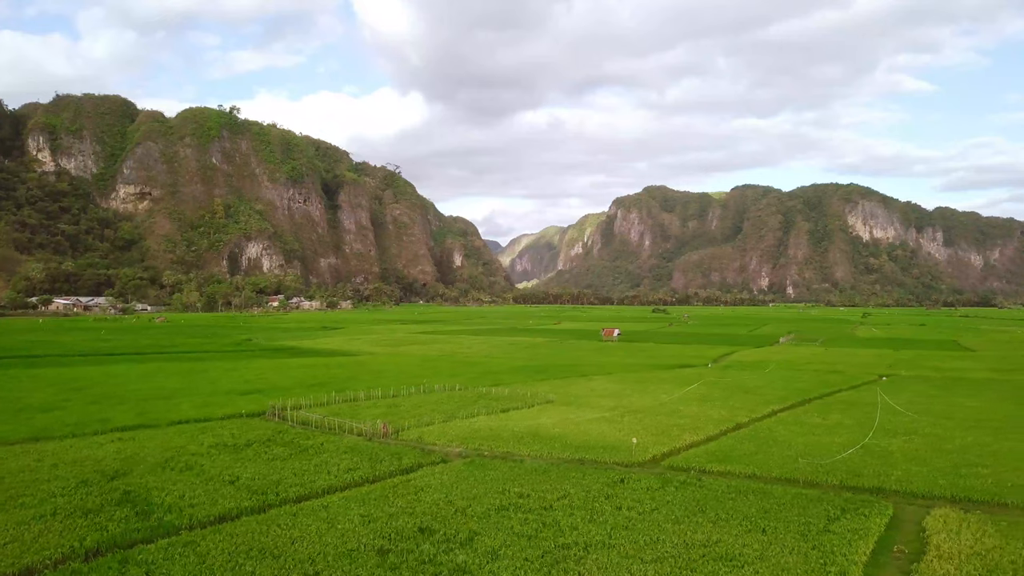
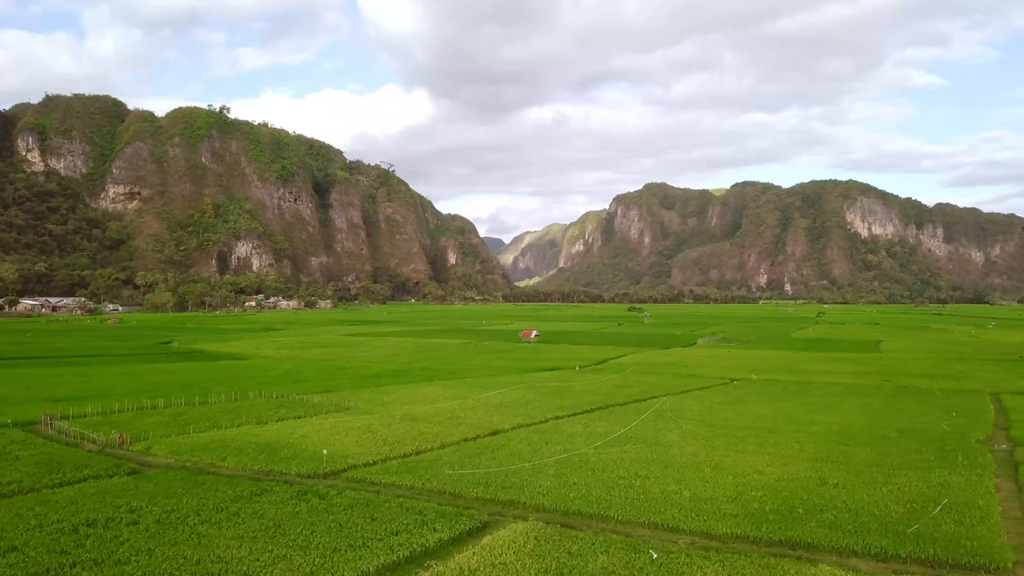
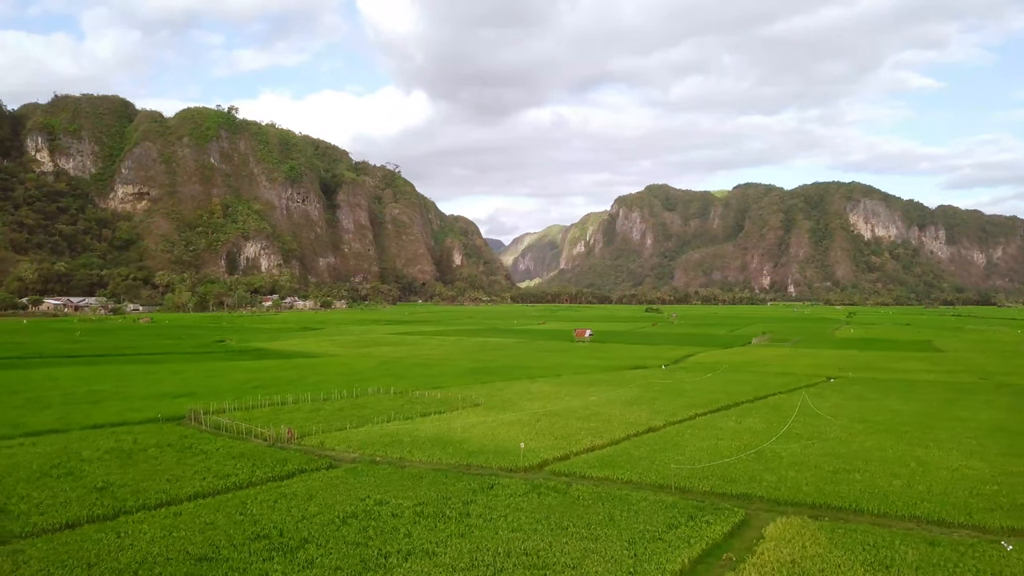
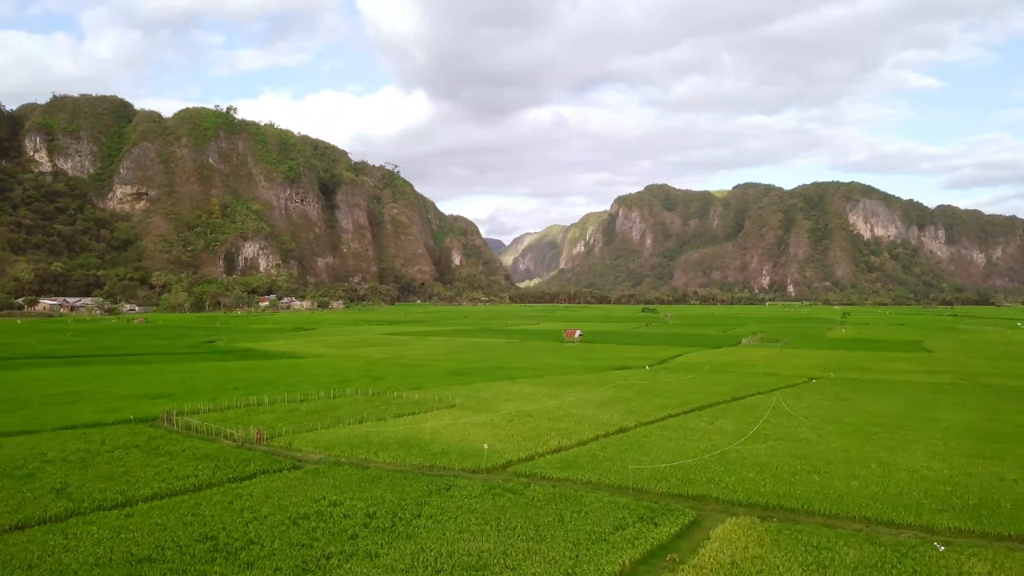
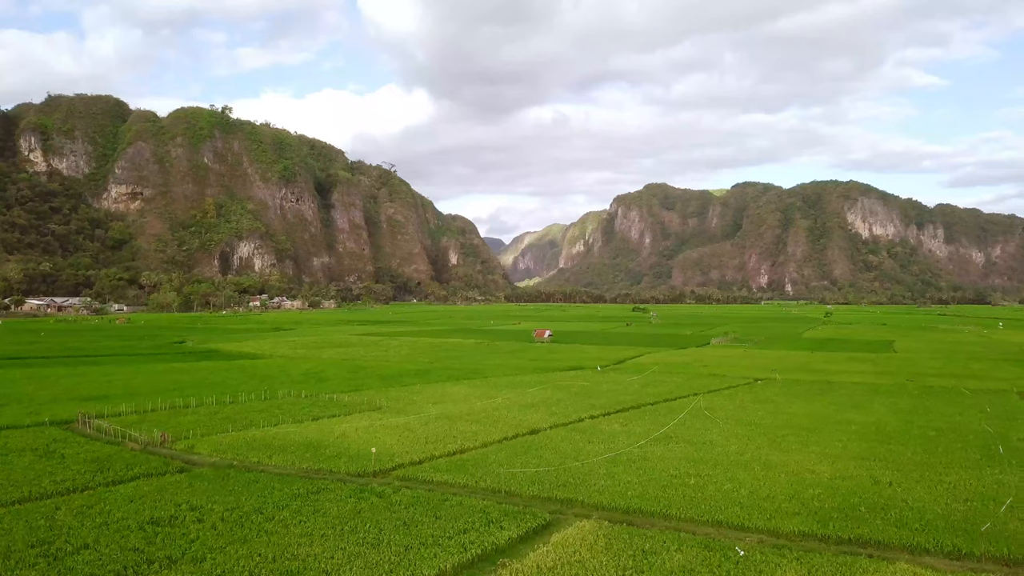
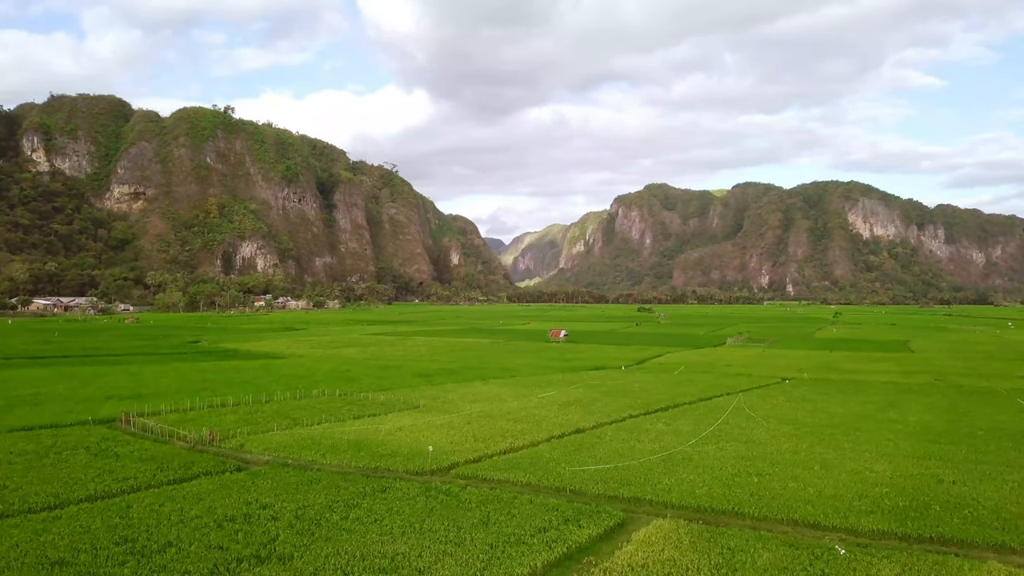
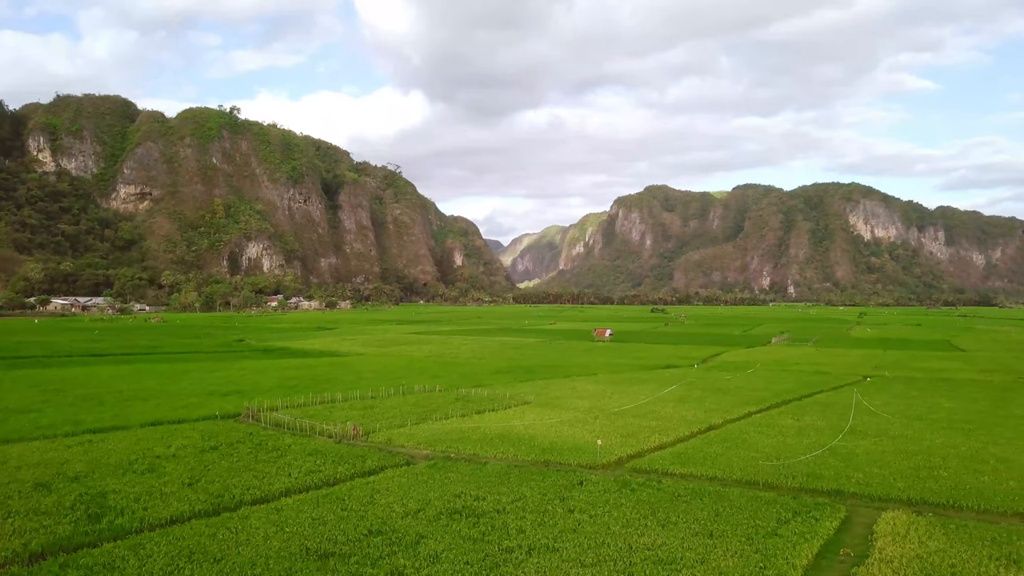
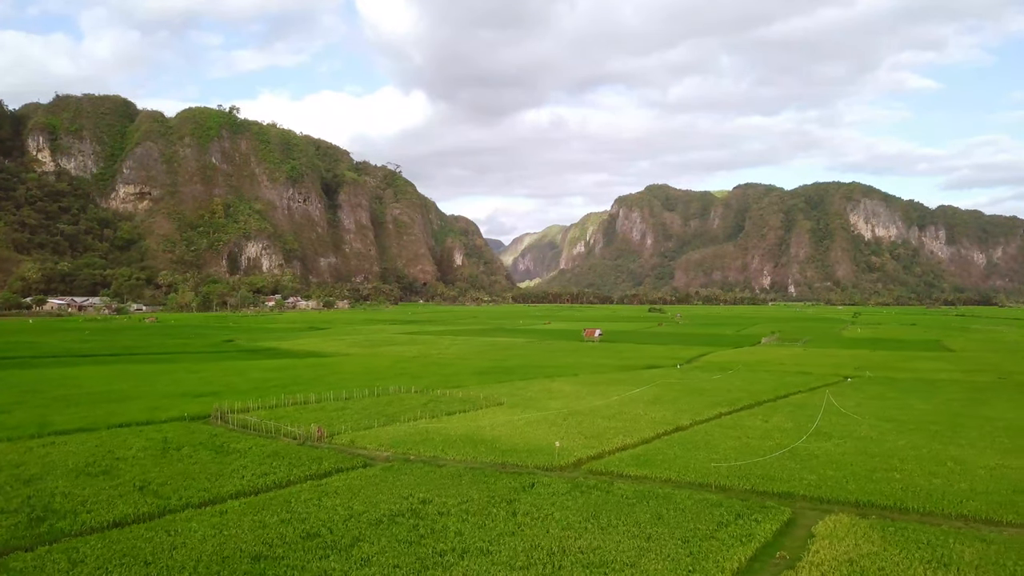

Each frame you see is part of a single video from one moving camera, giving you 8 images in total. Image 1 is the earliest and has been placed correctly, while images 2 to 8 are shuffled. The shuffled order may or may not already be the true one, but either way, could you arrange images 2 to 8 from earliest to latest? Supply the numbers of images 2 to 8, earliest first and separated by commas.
7, 8, 3, 4, 6, 5, 2
